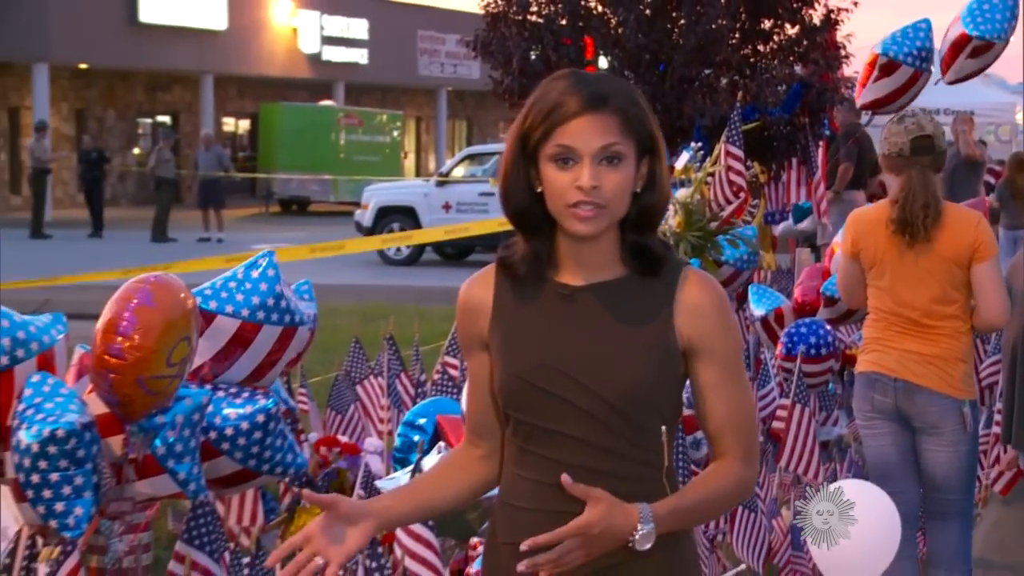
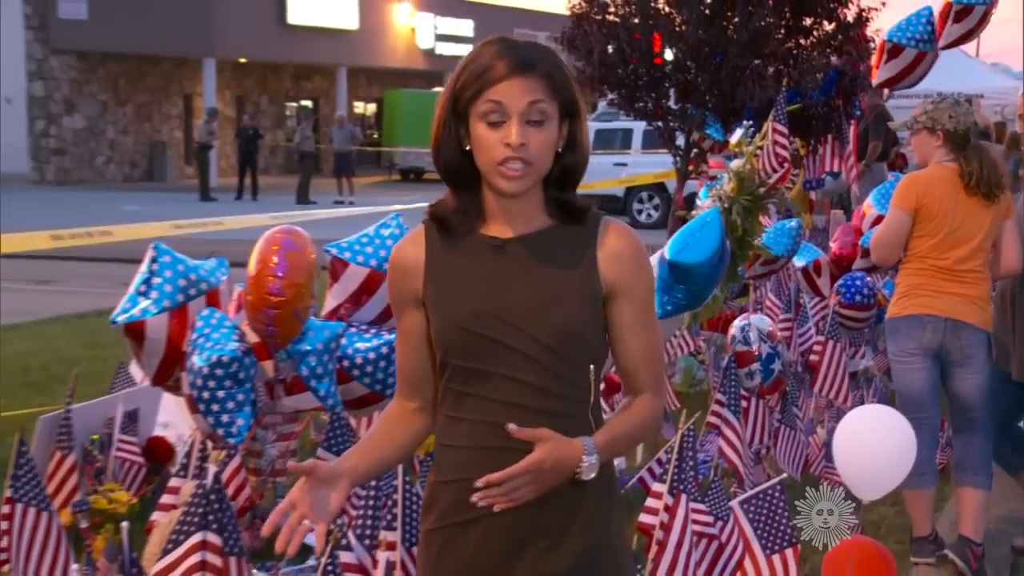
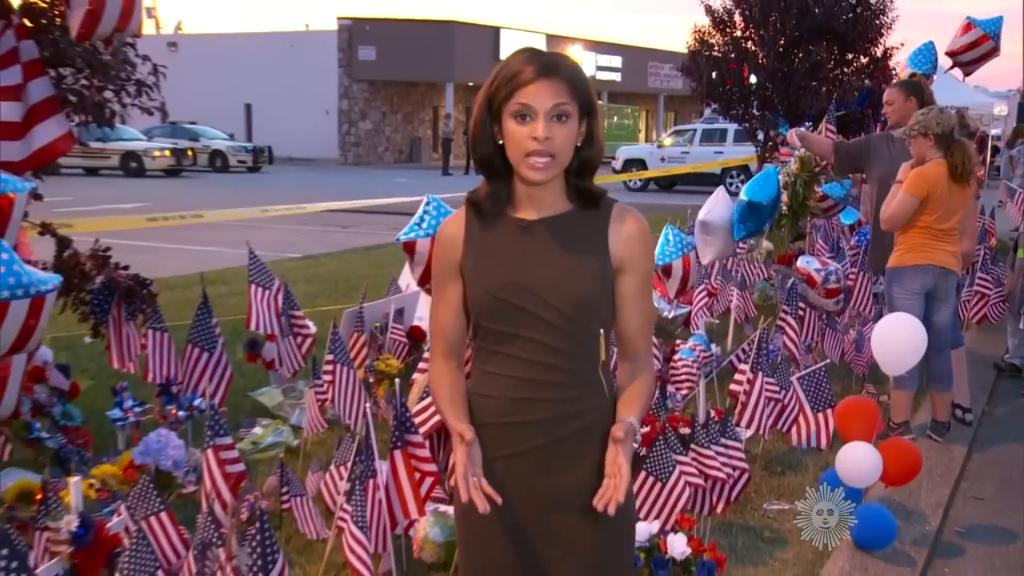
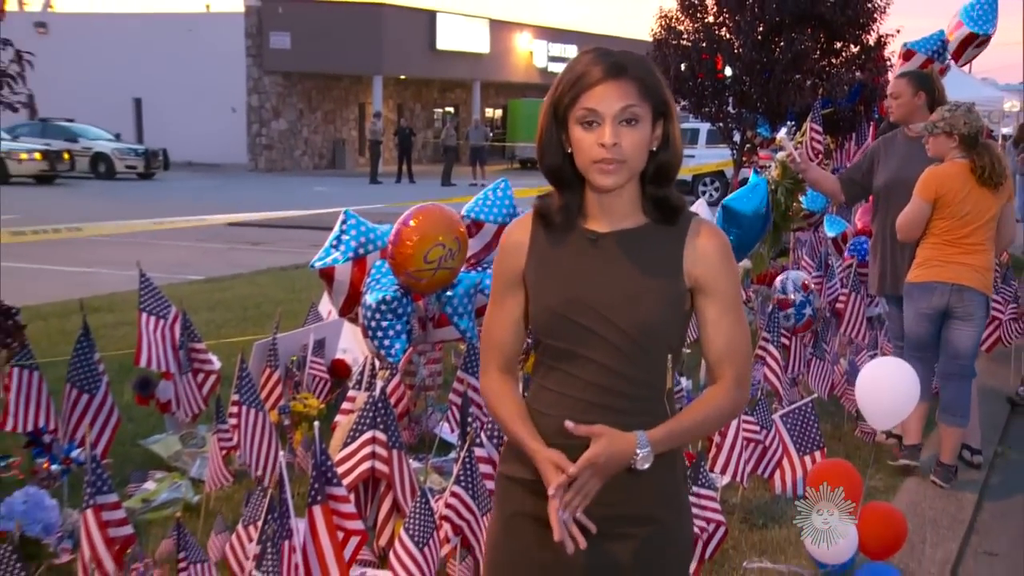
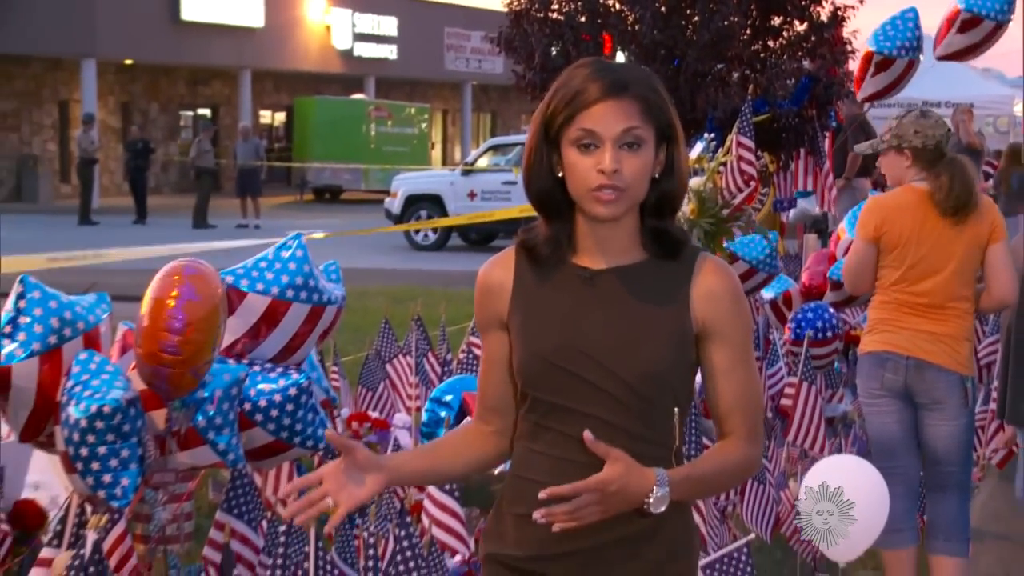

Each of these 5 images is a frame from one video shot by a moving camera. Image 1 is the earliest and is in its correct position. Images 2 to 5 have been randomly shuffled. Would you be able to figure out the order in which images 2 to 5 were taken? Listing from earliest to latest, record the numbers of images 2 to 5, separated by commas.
5, 2, 4, 3
